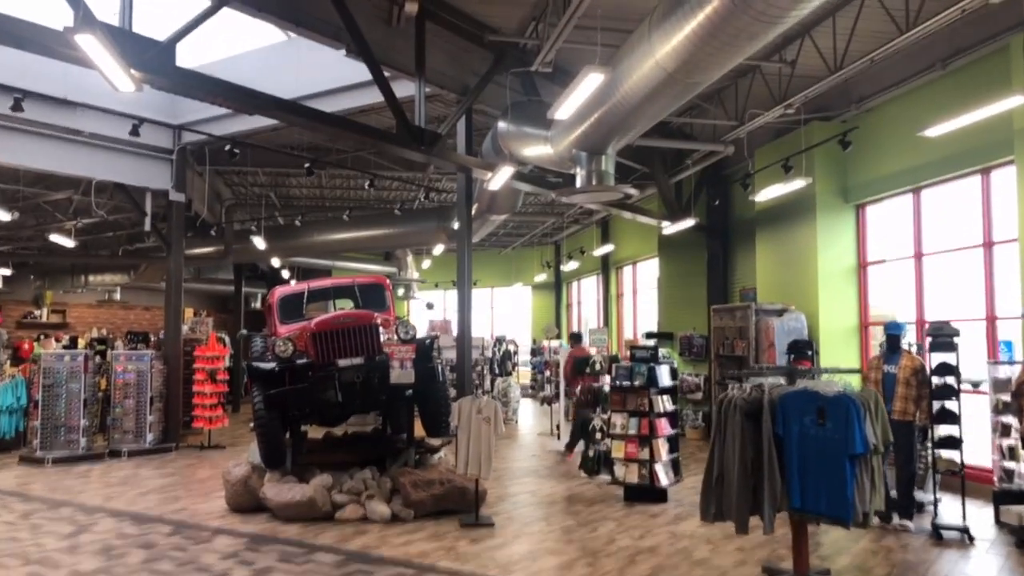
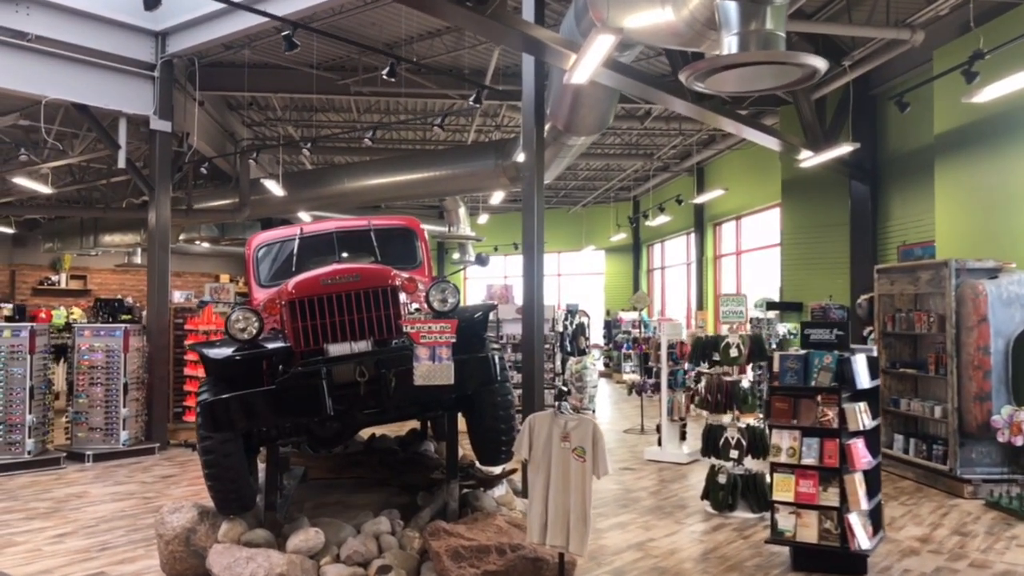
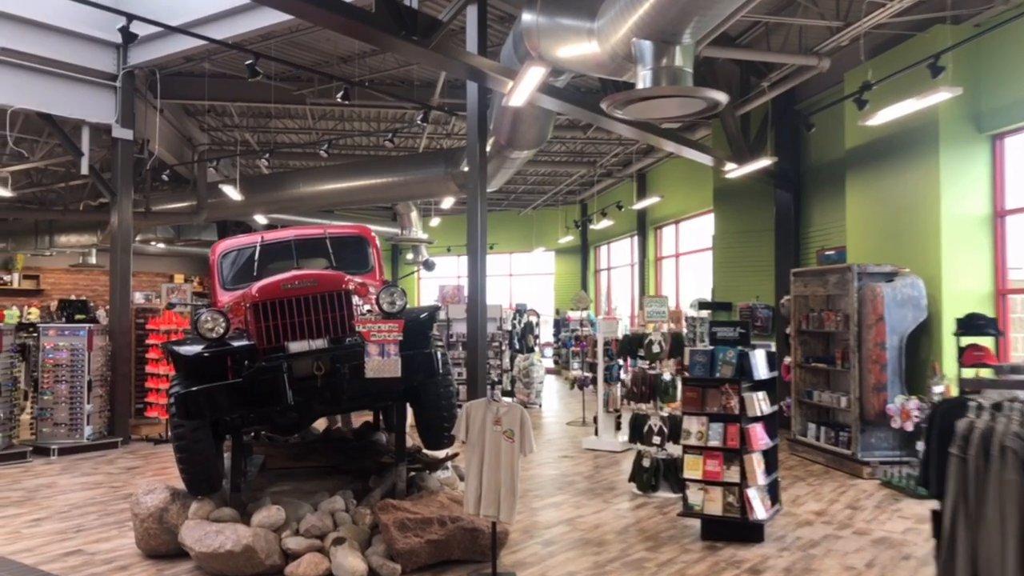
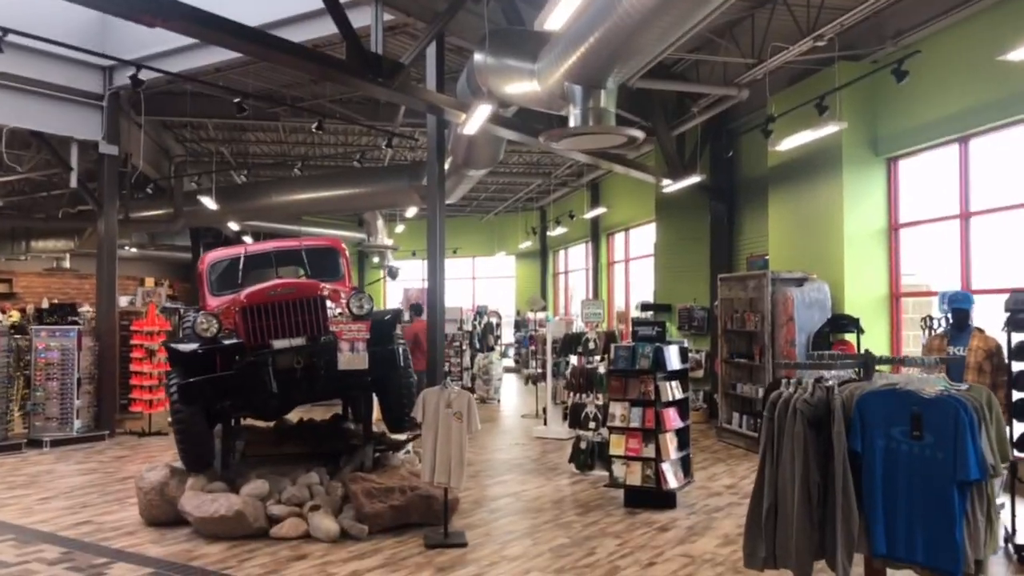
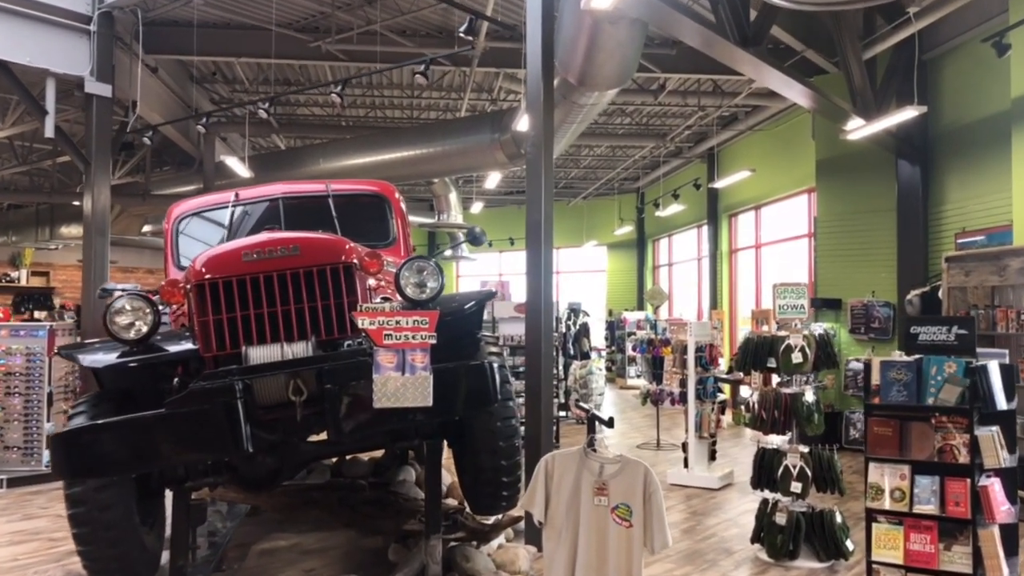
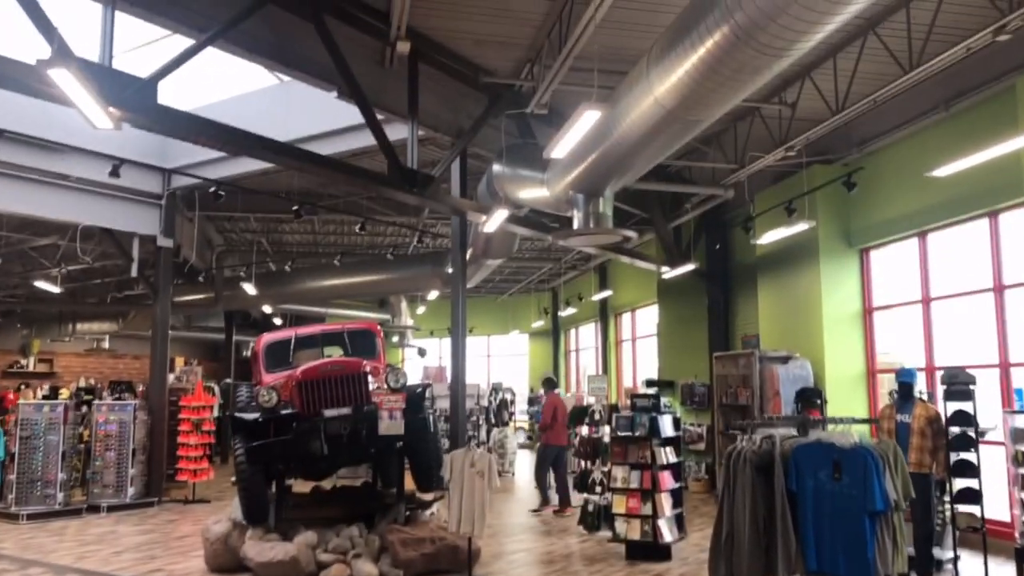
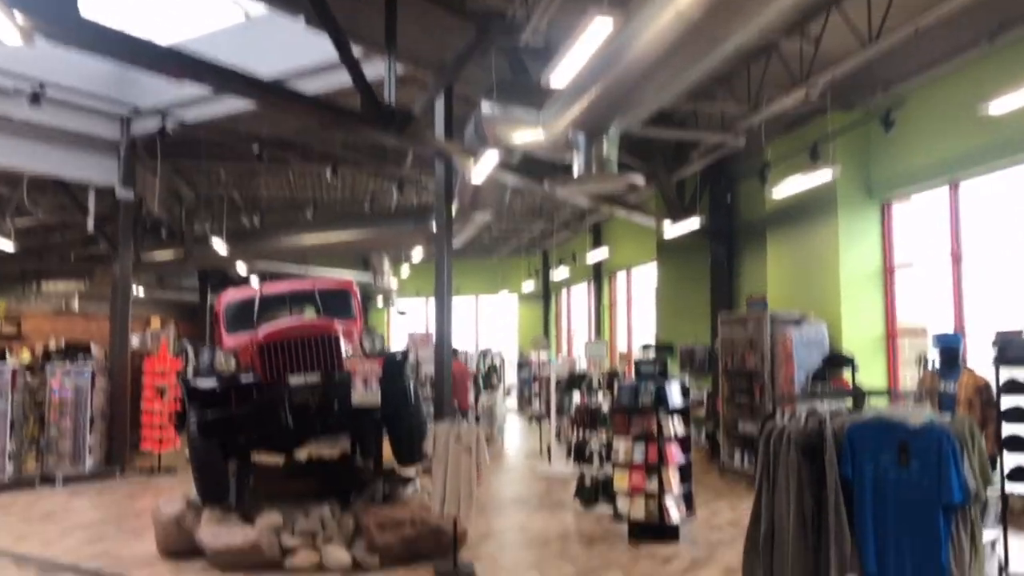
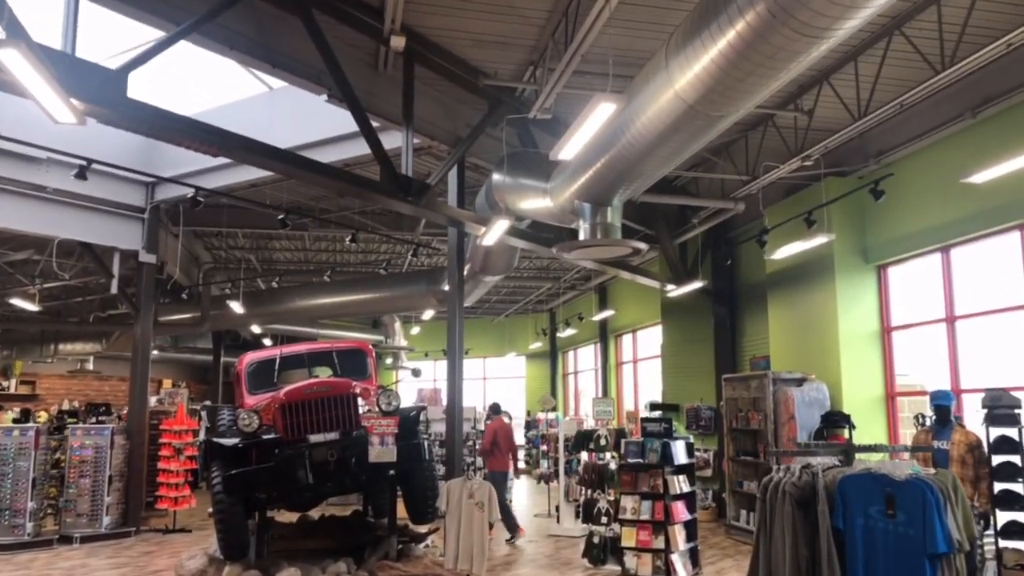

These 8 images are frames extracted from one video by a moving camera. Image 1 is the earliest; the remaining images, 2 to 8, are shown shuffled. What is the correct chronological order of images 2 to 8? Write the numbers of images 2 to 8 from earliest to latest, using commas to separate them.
6, 8, 7, 4, 3, 2, 5
